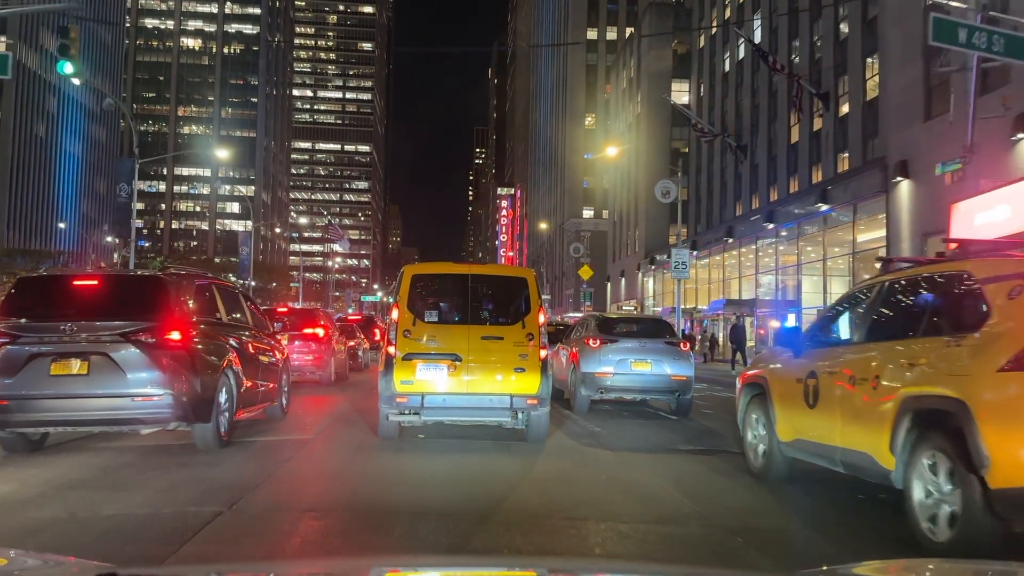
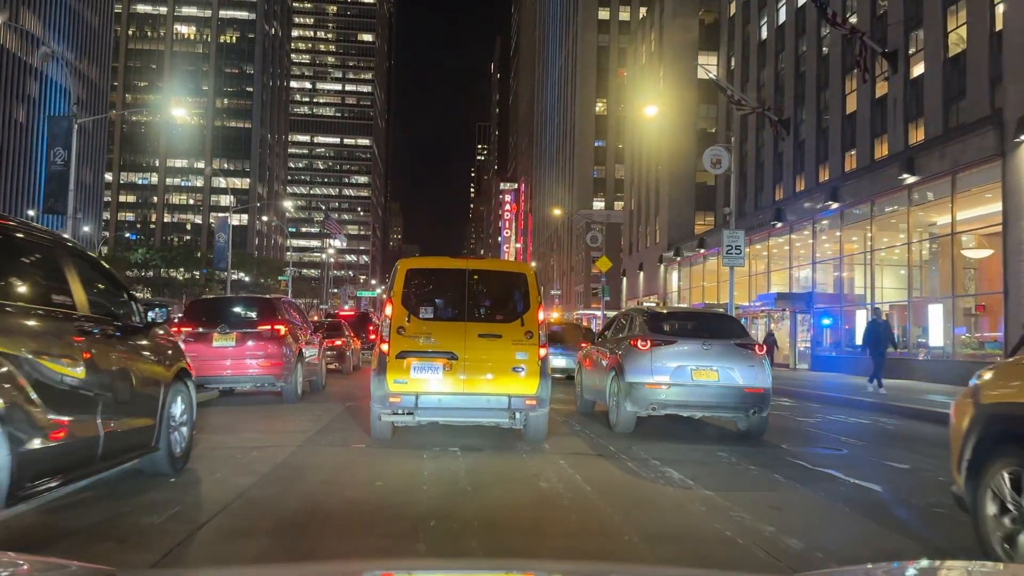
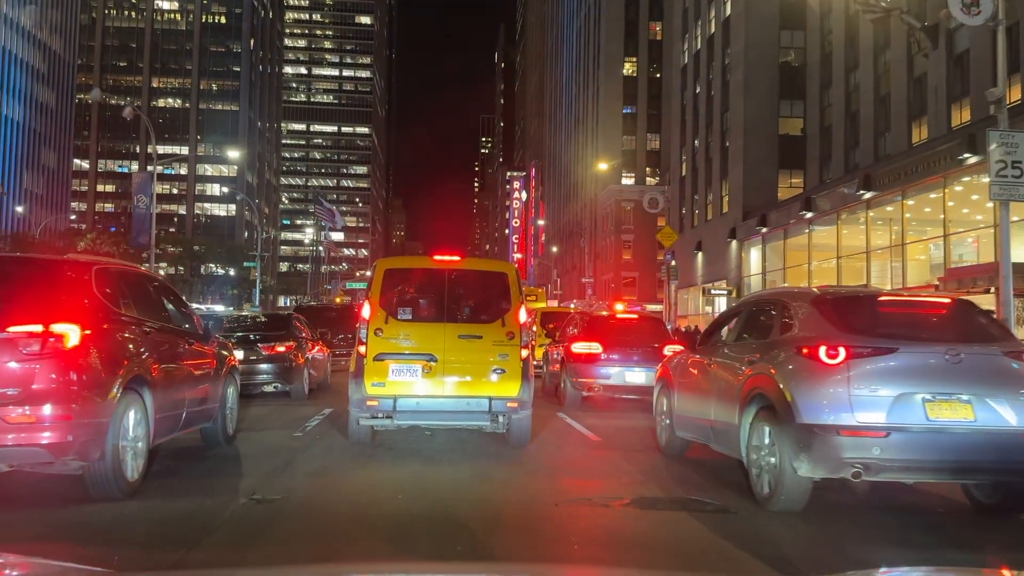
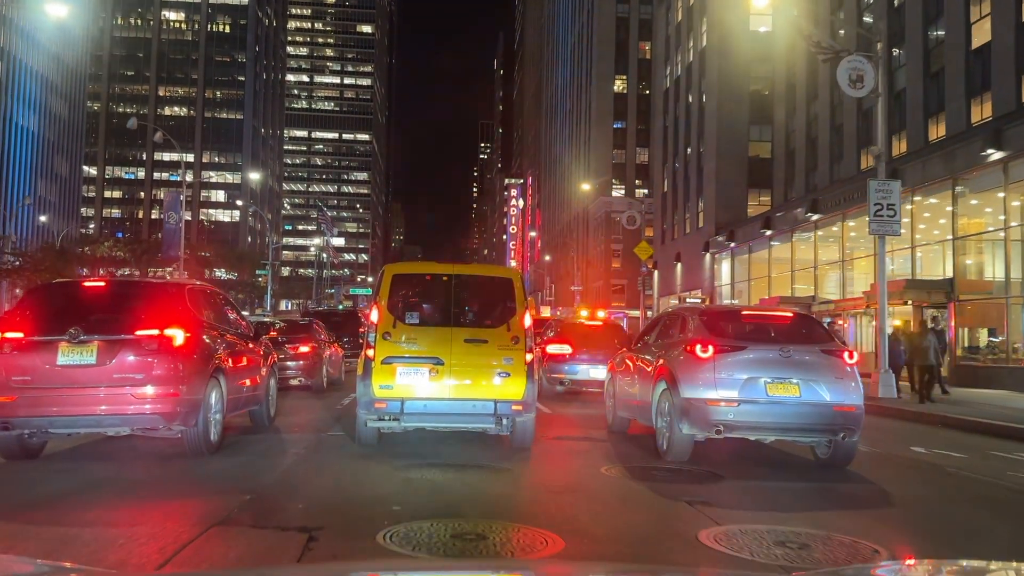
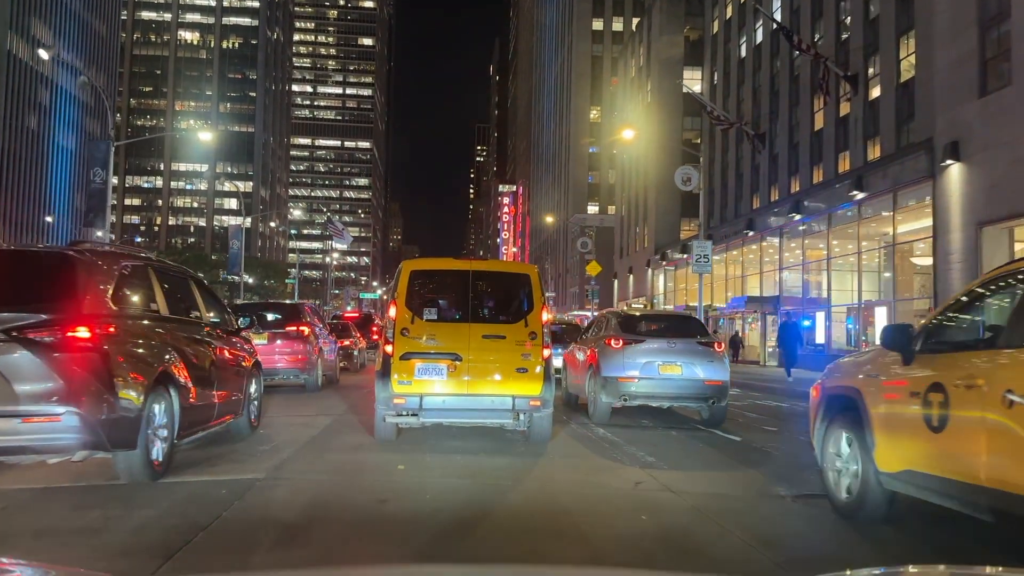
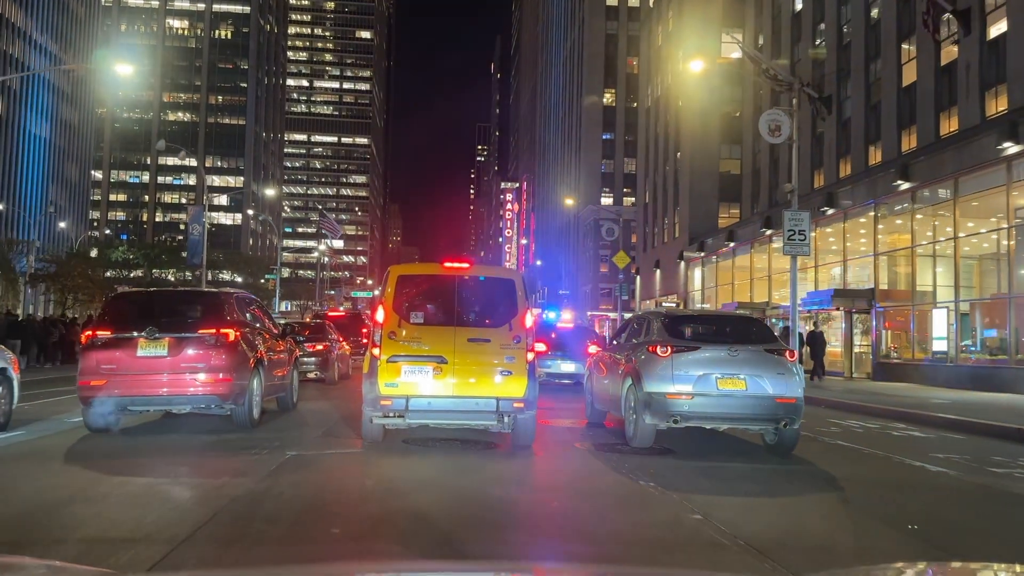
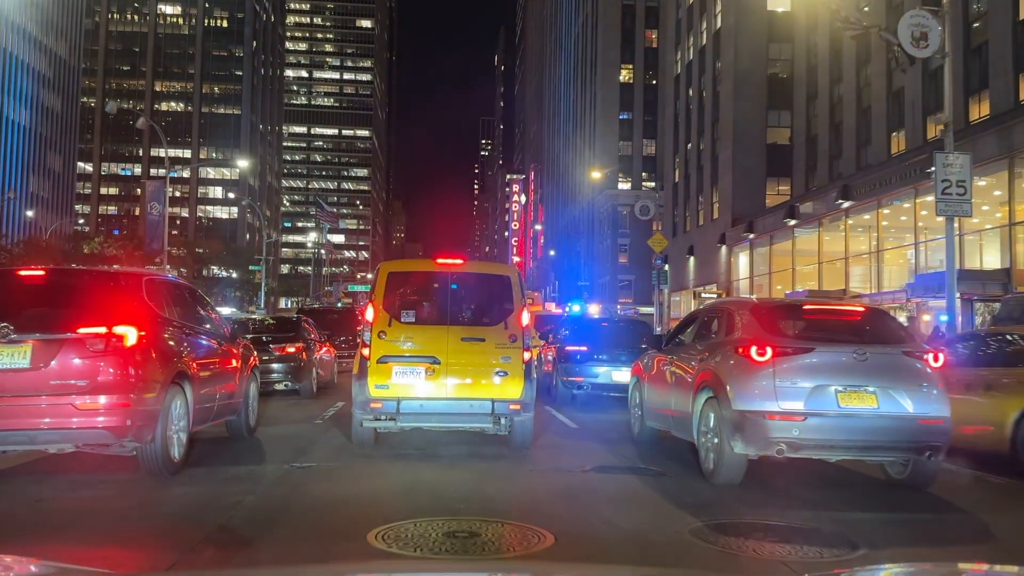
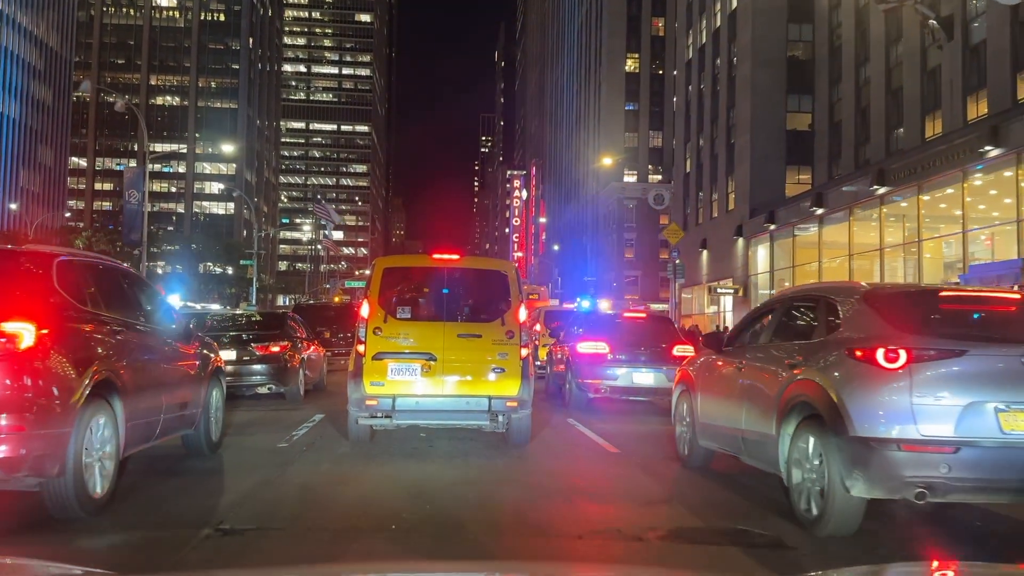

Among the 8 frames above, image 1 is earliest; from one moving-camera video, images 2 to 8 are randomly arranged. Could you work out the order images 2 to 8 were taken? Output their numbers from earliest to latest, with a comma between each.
5, 2, 6, 4, 7, 3, 8
